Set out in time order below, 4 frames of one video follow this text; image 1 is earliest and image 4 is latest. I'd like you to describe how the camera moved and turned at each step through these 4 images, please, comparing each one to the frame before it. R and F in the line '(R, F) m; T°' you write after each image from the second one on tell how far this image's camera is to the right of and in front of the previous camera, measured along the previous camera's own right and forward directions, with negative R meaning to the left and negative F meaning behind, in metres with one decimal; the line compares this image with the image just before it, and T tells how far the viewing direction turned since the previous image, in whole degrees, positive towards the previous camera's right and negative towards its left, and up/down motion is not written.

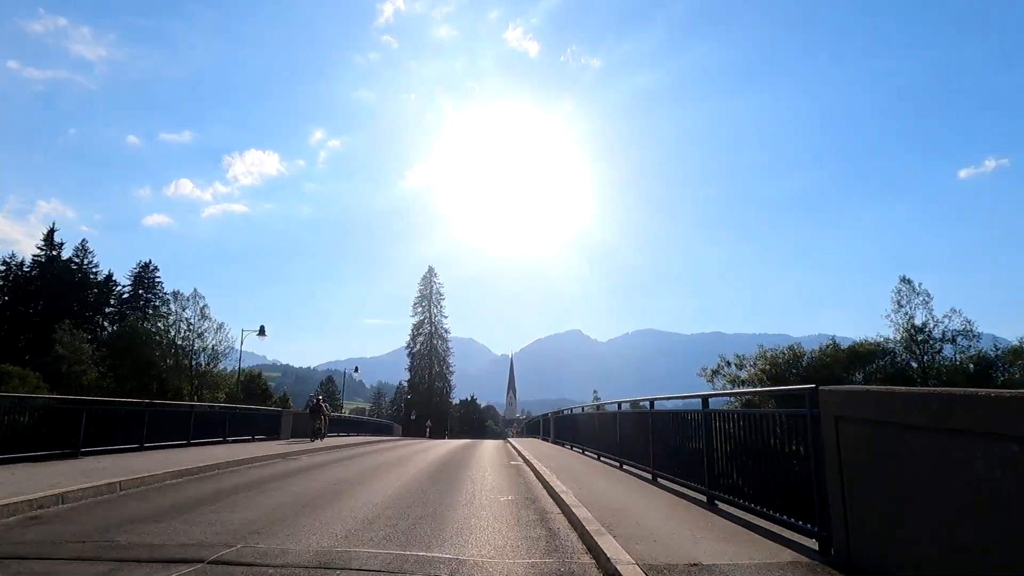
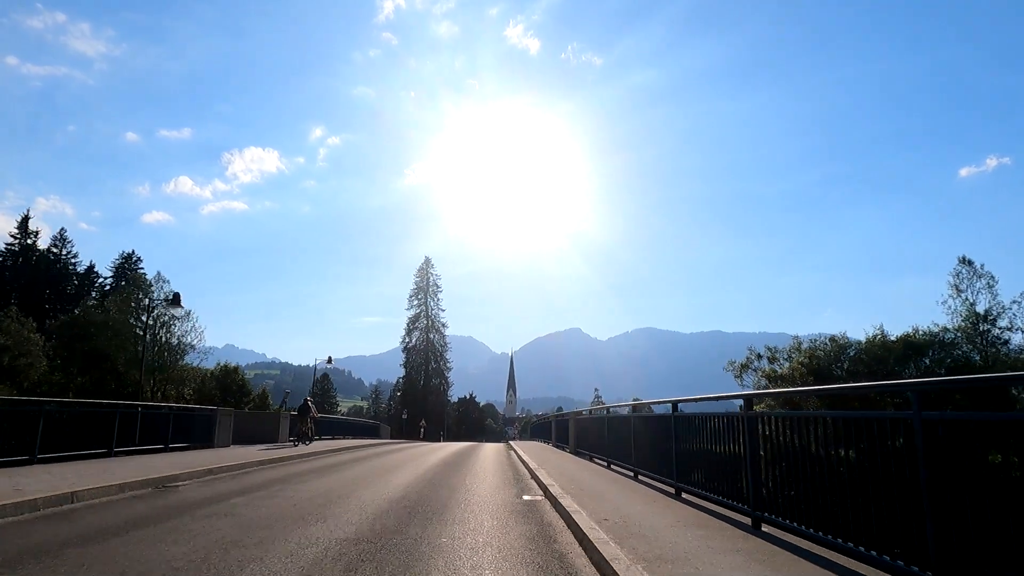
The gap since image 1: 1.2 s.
(0.0, +1.2) m; 0°
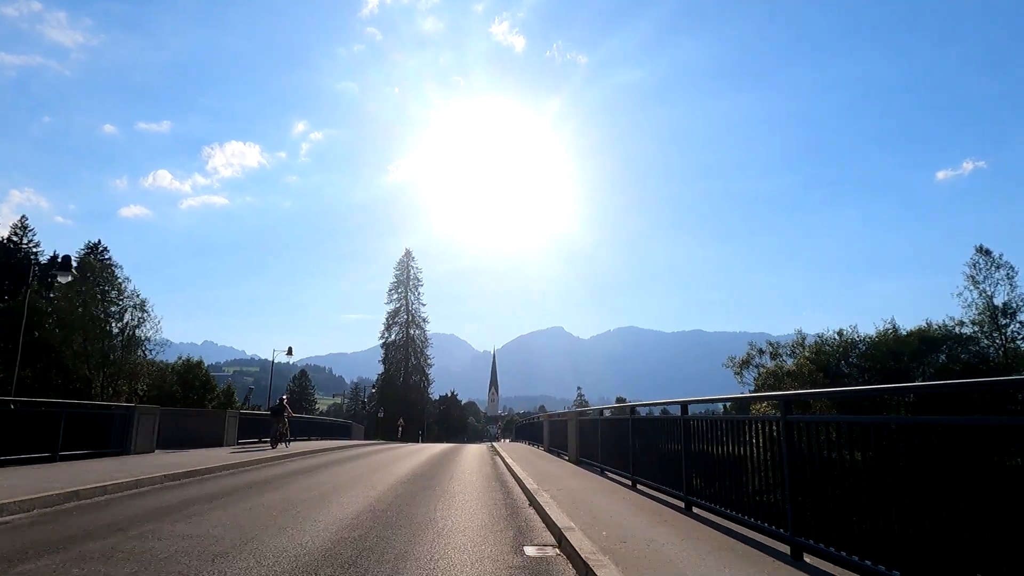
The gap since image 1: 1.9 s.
(0.0, +0.7) m; +1°
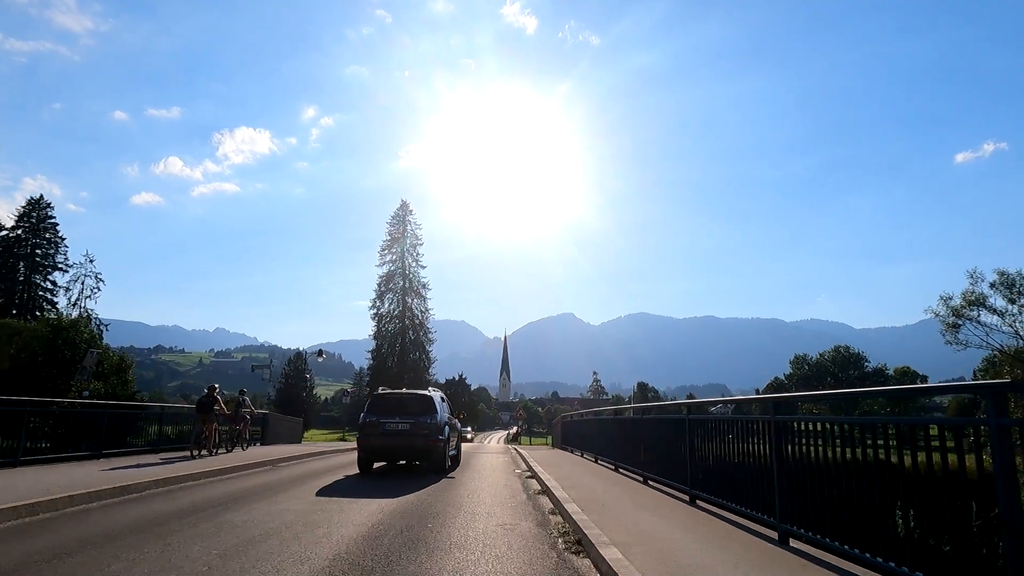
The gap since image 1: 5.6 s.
(-0.2, +3.6) m; -1°
